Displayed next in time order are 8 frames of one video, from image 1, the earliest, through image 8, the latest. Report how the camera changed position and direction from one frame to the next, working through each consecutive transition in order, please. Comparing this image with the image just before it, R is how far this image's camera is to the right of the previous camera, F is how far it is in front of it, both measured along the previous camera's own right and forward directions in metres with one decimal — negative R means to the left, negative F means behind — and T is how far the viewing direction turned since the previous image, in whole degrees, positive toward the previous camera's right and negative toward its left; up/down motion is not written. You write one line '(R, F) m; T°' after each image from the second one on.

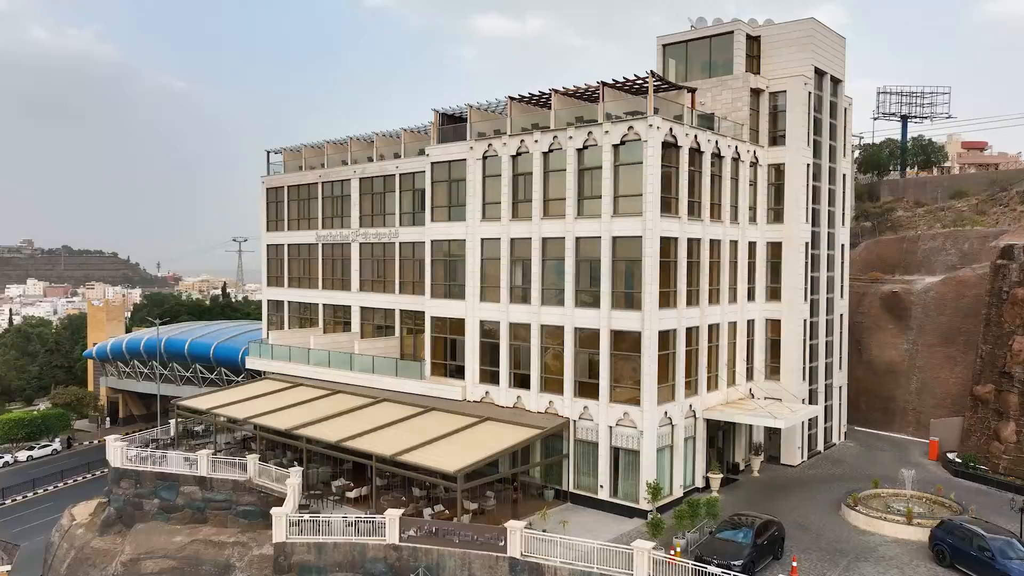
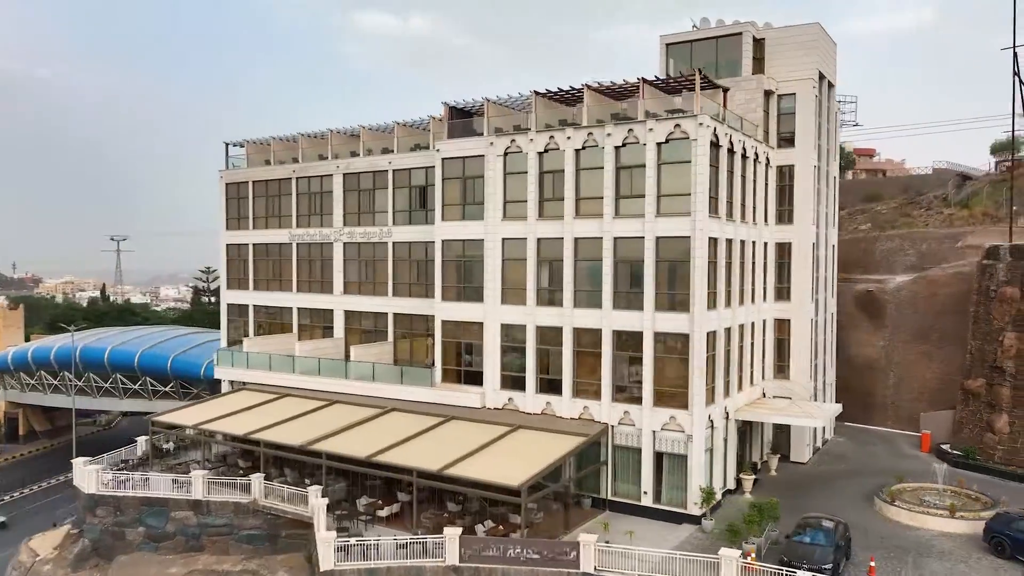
(-3.8, +1.2) m; +7°
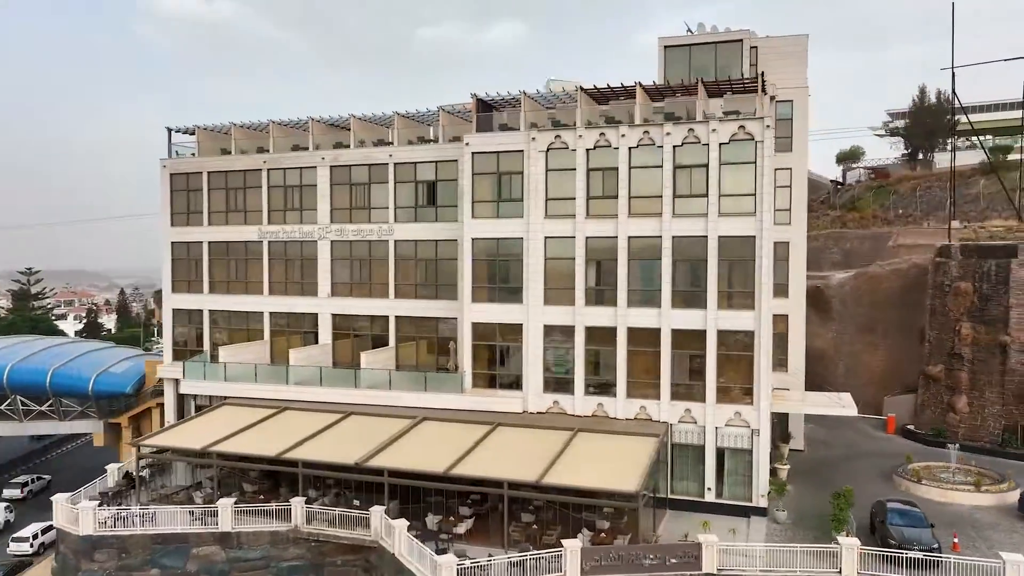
(-6.2, +1.4) m; +12°
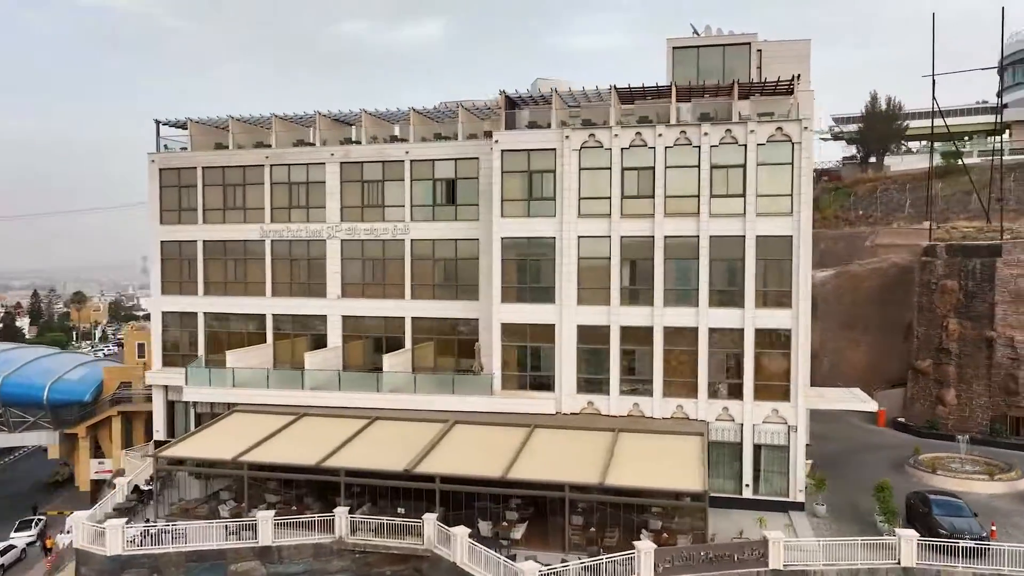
(-3.2, +0.5) m; +5°
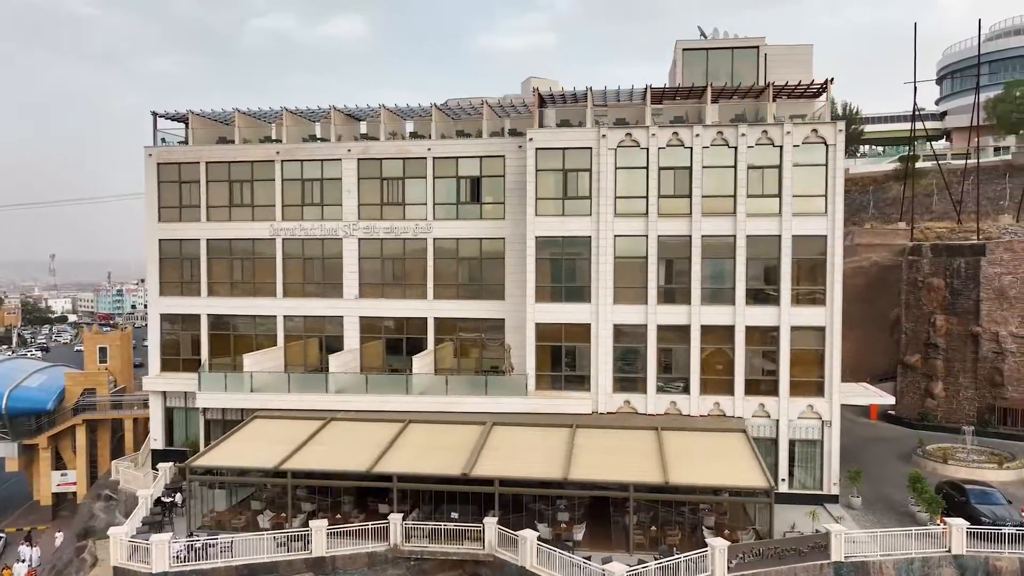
(-3.1, +0.4) m; +5°
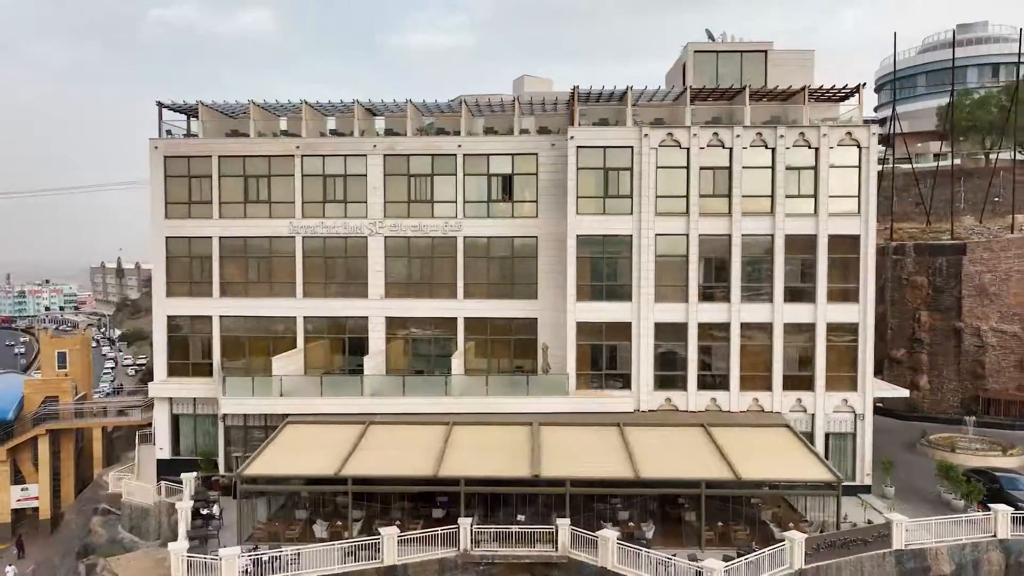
(-3.5, +0.4) m; +5°
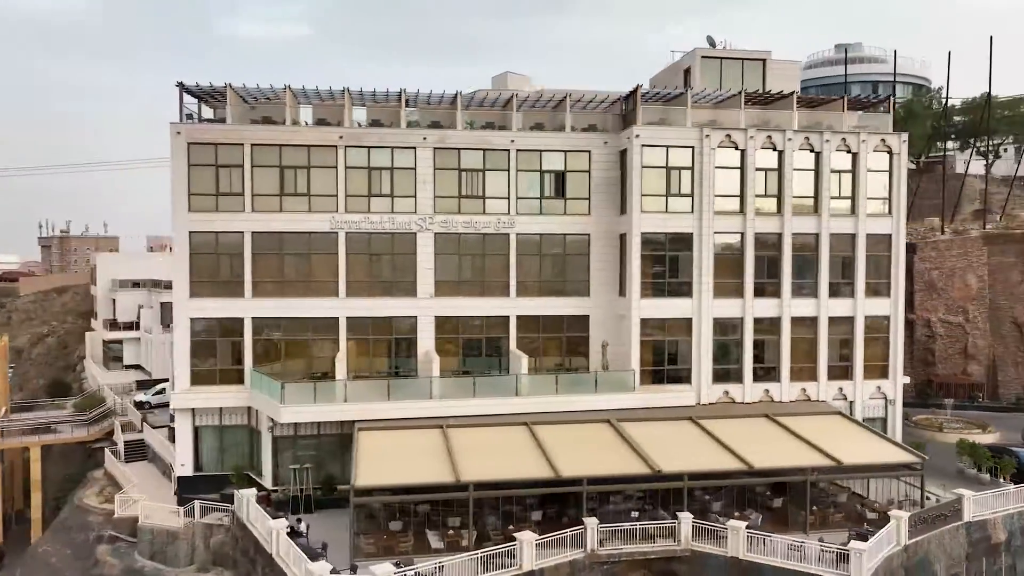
(-6.3, +0.8) m; +10°
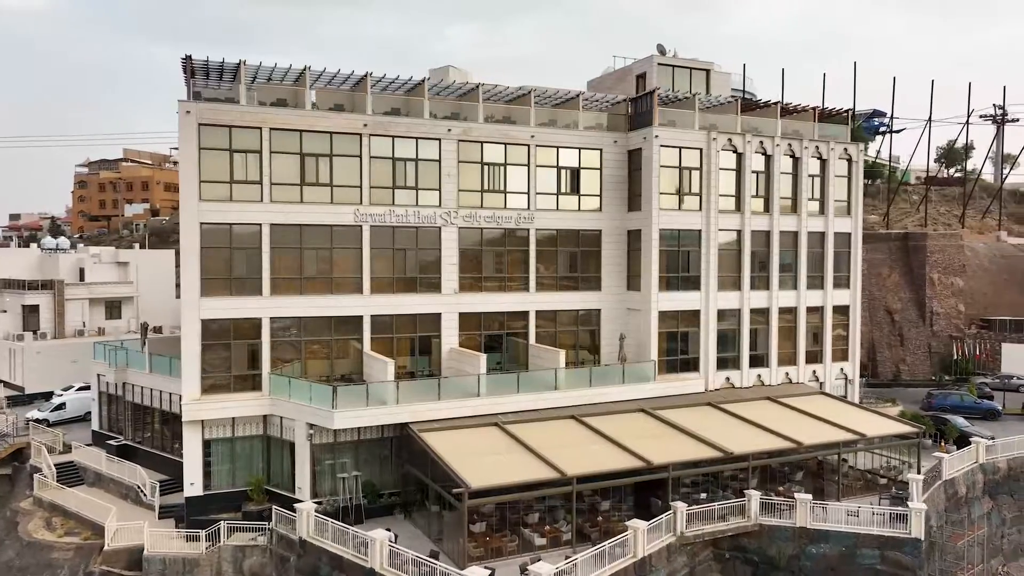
(-6.8, +0.7) m; +14°
